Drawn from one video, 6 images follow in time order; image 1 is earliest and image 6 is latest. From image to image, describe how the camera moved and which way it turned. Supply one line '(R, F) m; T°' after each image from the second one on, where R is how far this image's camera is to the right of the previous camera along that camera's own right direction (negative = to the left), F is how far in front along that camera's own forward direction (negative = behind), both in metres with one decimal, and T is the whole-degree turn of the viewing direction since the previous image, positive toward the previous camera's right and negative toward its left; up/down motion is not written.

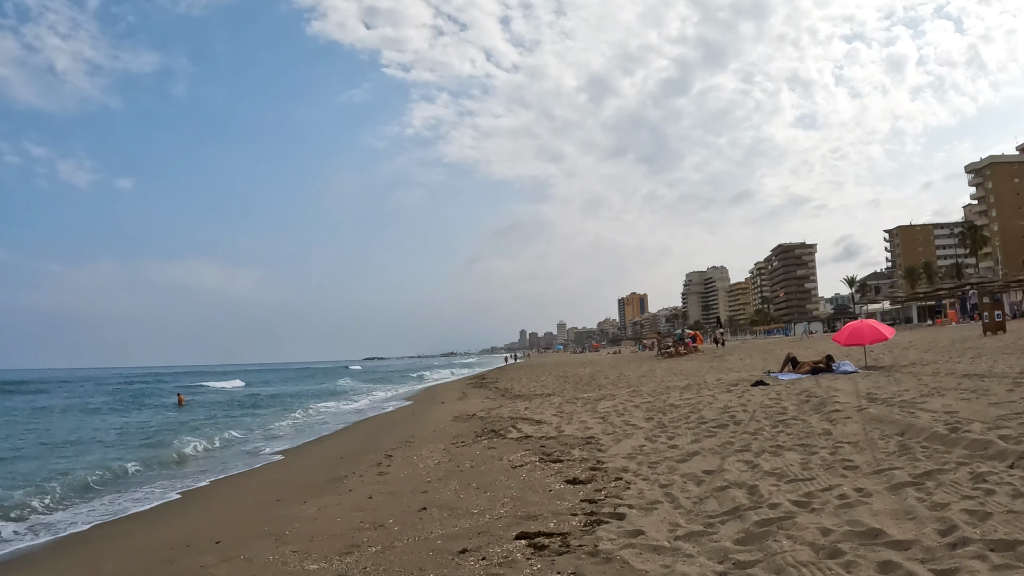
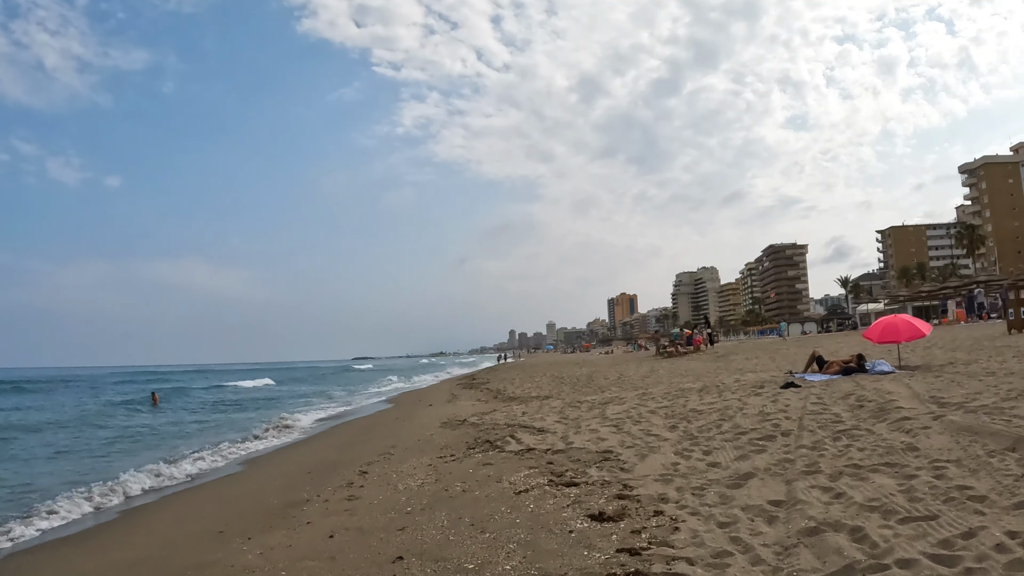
(-0.1, +1.5) m; +1°
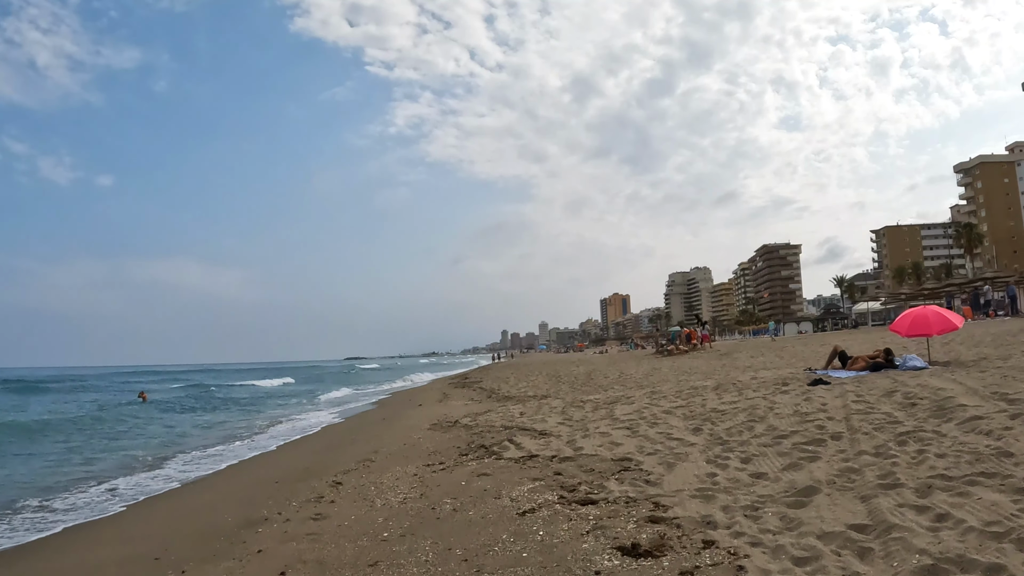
(-0.1, +1.1) m; +1°
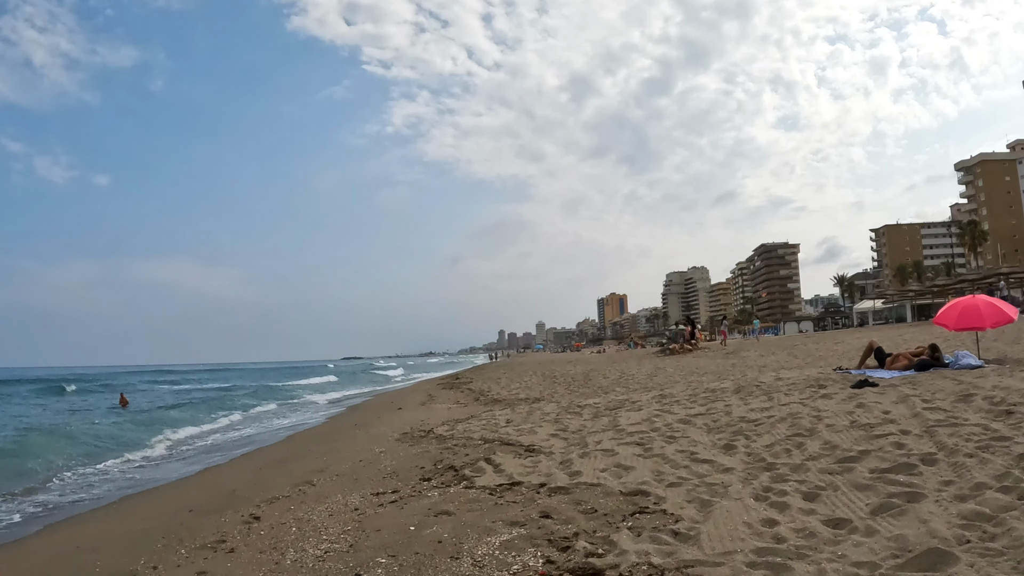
(+0.2, +1.6) m; 0°
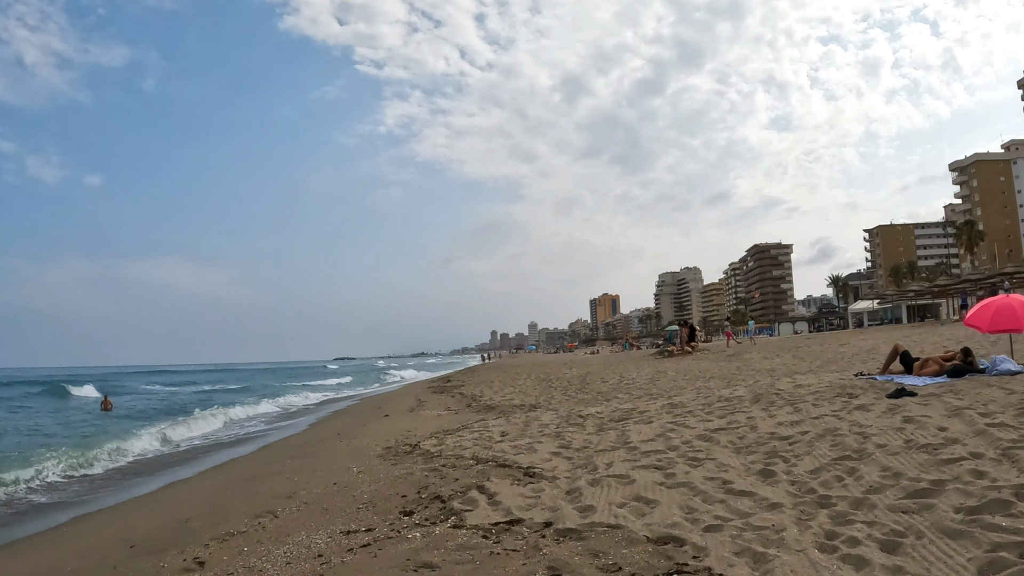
(0.0, +0.9) m; +1°
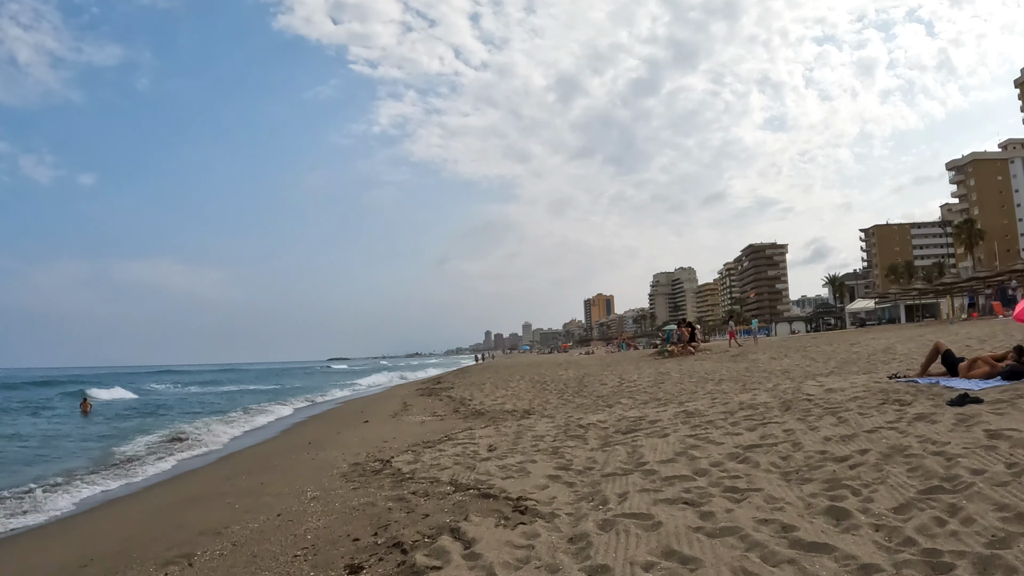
(+0.1, +1.2) m; +1°
